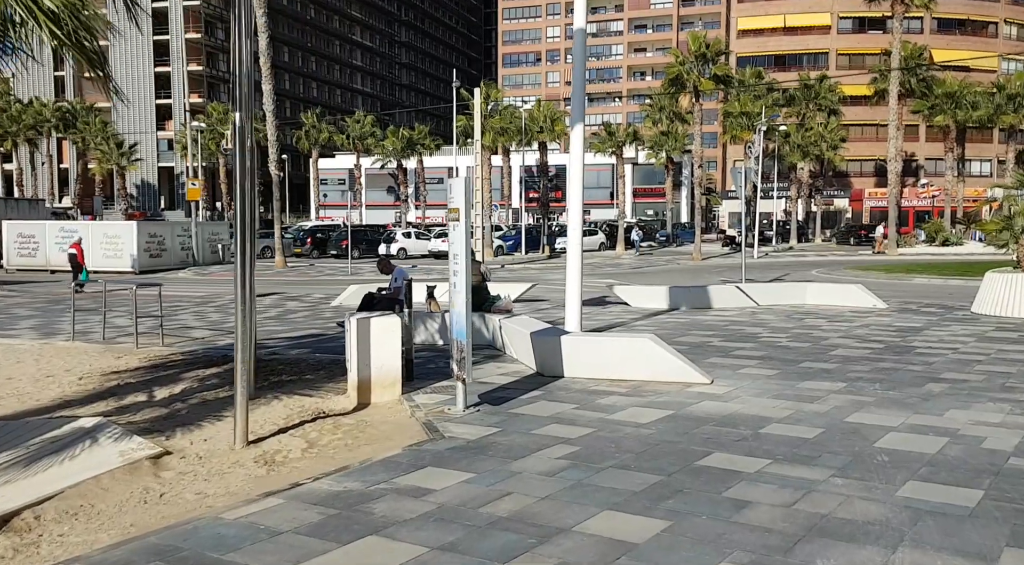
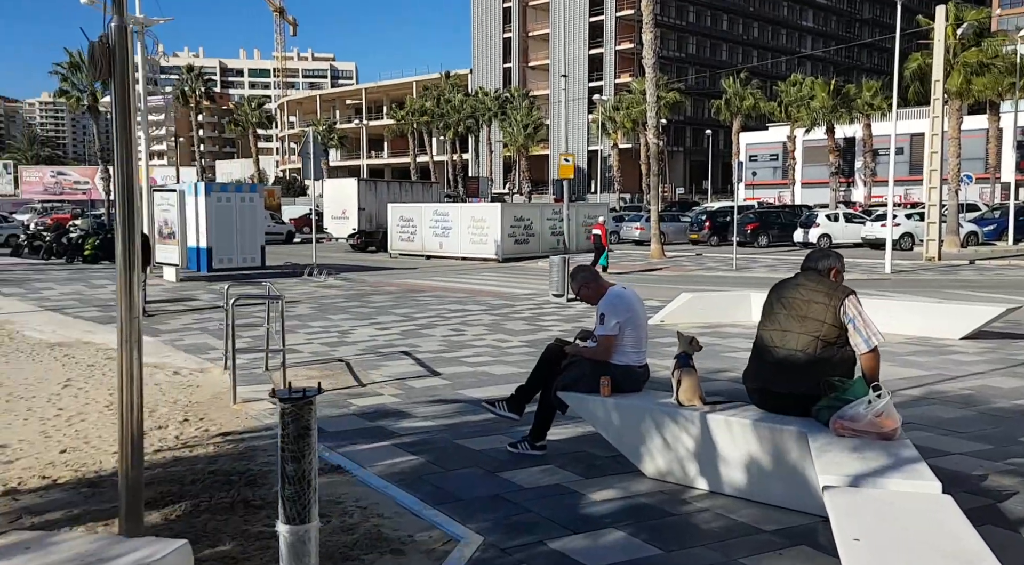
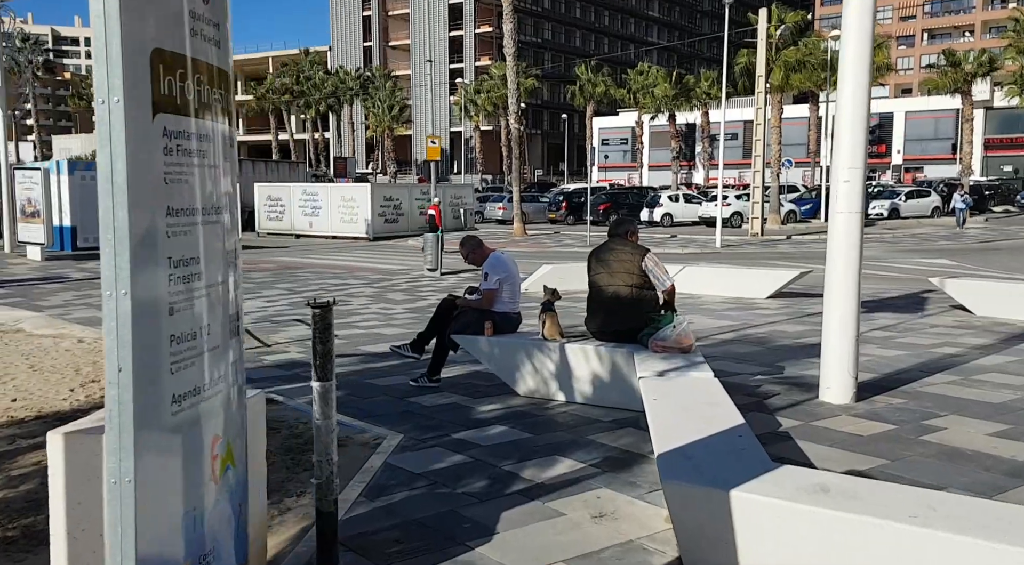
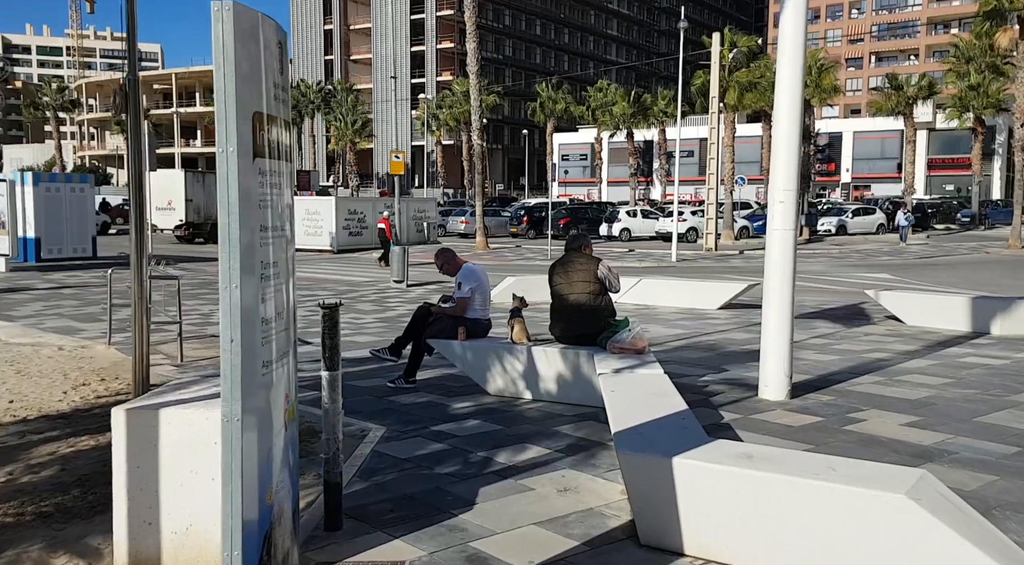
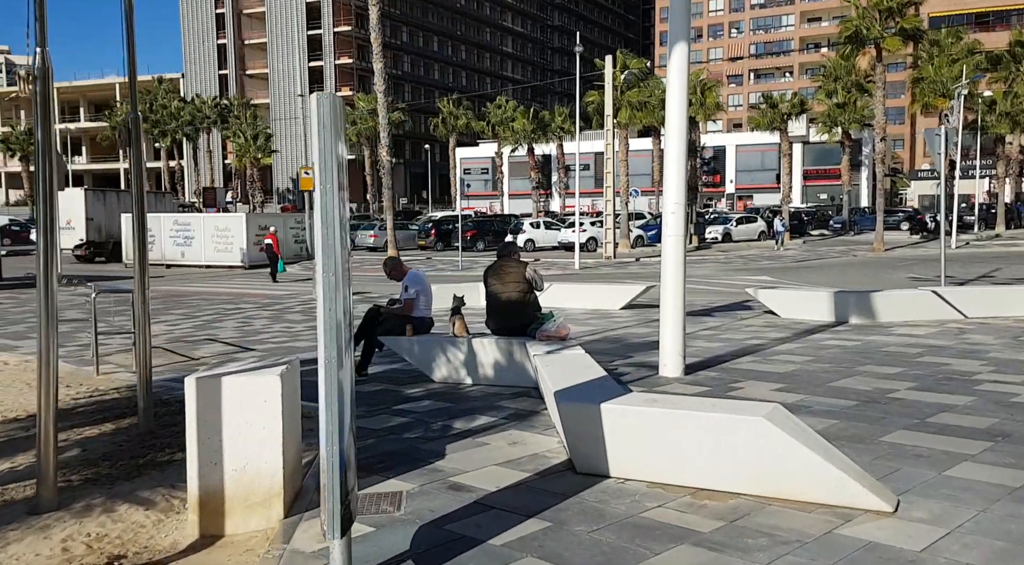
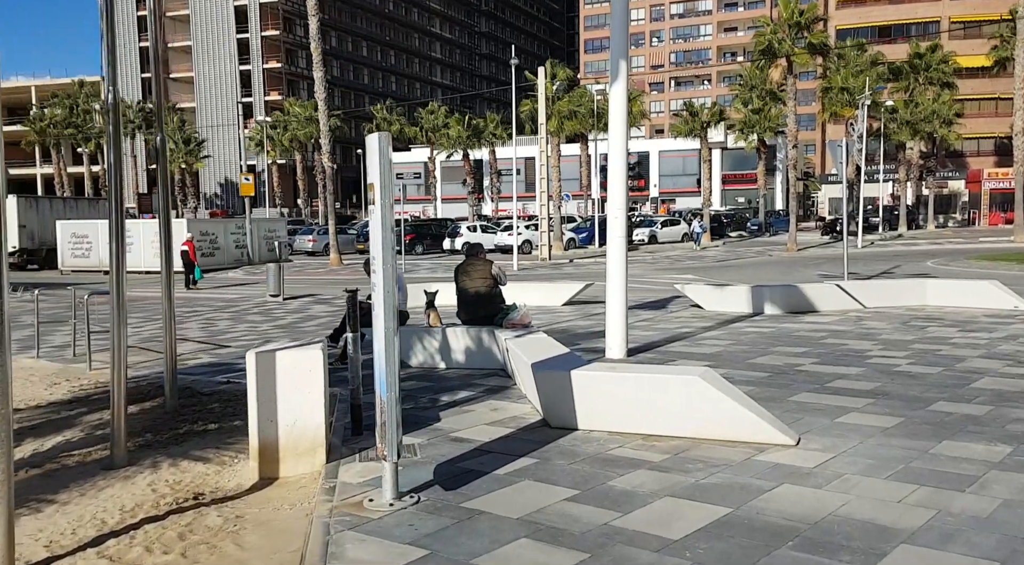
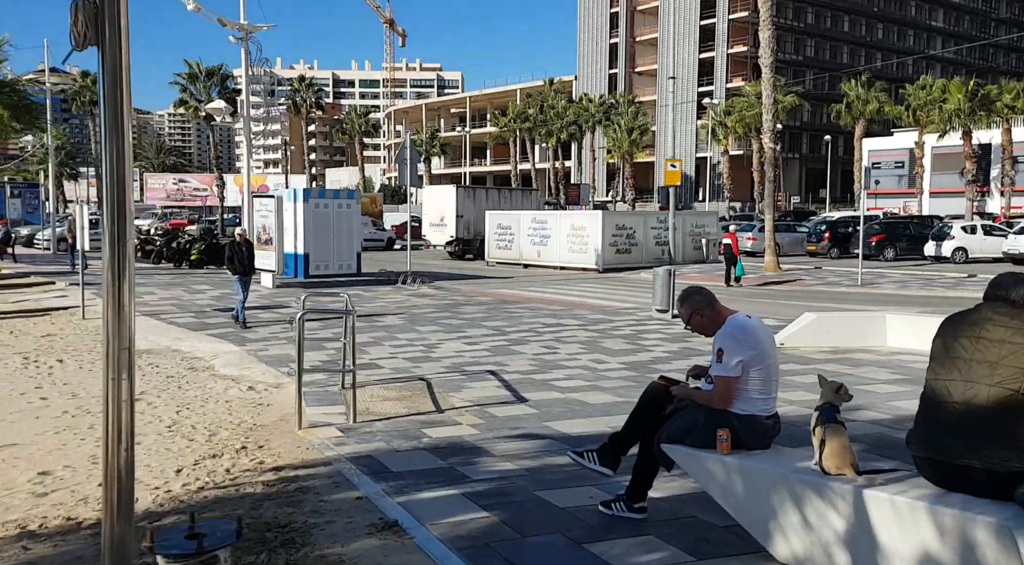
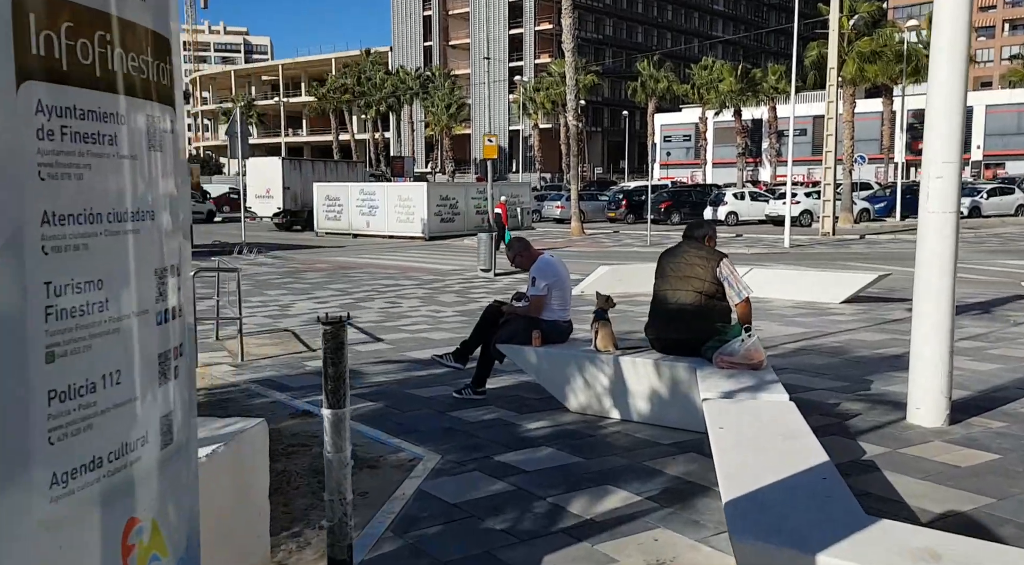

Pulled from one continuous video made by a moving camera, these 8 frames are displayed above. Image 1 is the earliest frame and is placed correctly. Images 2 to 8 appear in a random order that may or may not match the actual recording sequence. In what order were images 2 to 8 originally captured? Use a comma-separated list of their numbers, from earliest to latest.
6, 5, 4, 3, 8, 2, 7
